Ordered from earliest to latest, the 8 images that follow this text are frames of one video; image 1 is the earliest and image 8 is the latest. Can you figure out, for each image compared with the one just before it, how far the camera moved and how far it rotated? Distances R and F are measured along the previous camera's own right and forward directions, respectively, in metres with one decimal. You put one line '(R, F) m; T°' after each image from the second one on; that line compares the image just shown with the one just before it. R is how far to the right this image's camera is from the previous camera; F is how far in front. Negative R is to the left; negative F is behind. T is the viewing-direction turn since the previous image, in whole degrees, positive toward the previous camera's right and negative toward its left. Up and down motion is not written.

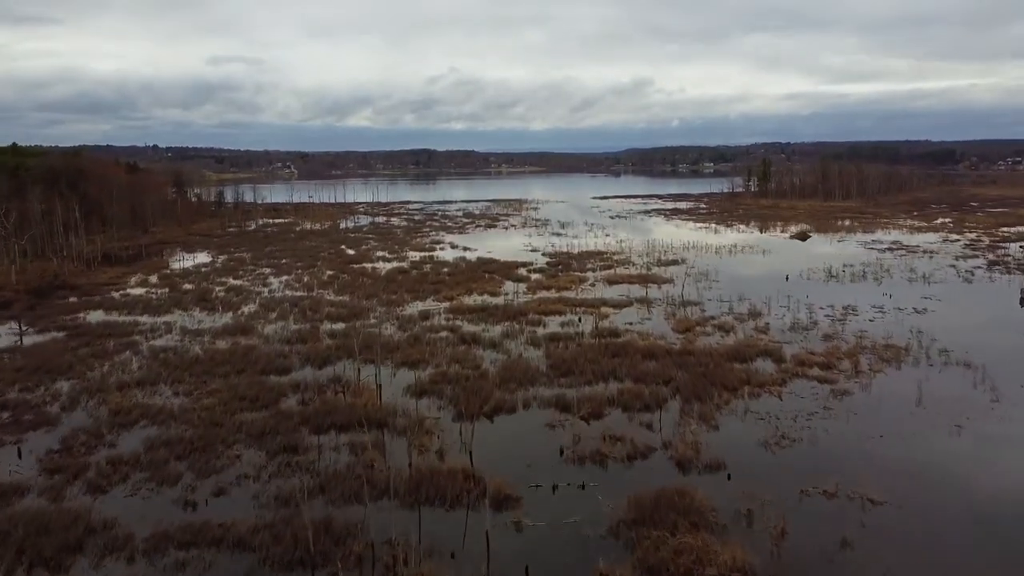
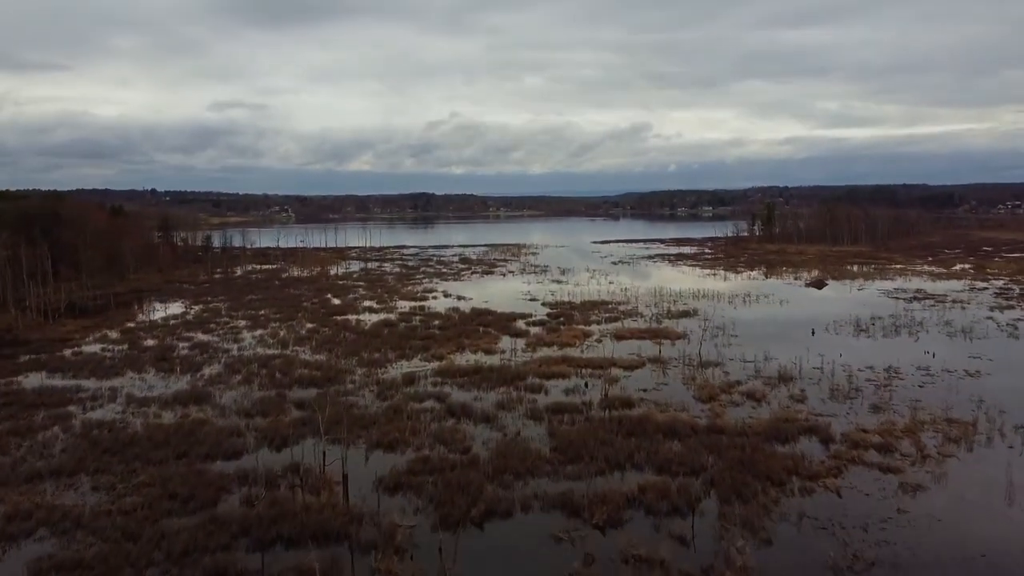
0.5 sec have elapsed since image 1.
(0.0, +1.7) m; 0°
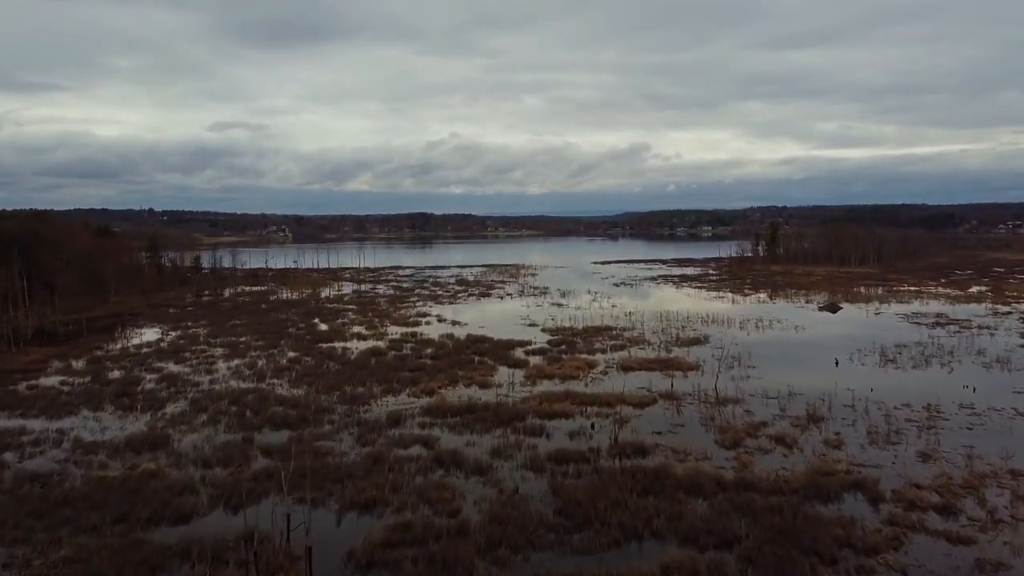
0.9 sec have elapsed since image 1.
(0.0, +1.3) m; 0°
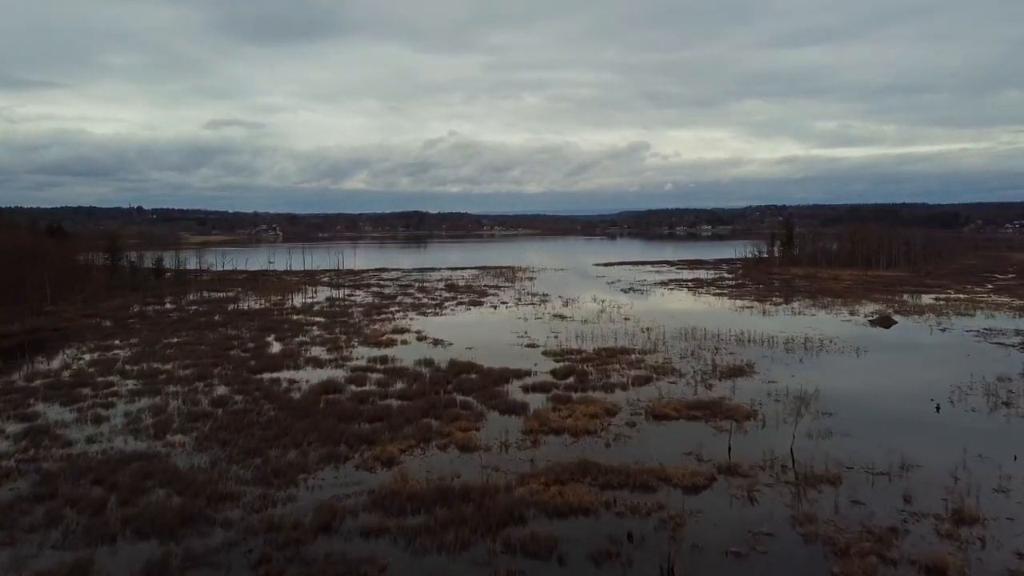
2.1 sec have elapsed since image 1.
(0.0, +3.9) m; 0°
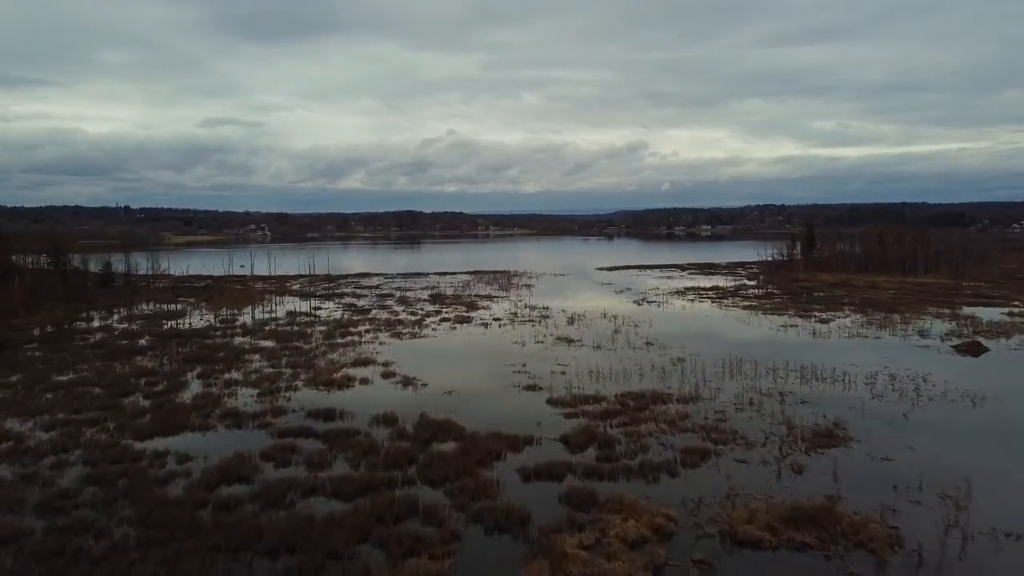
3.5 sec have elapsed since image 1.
(0.0, +4.4) m; 0°
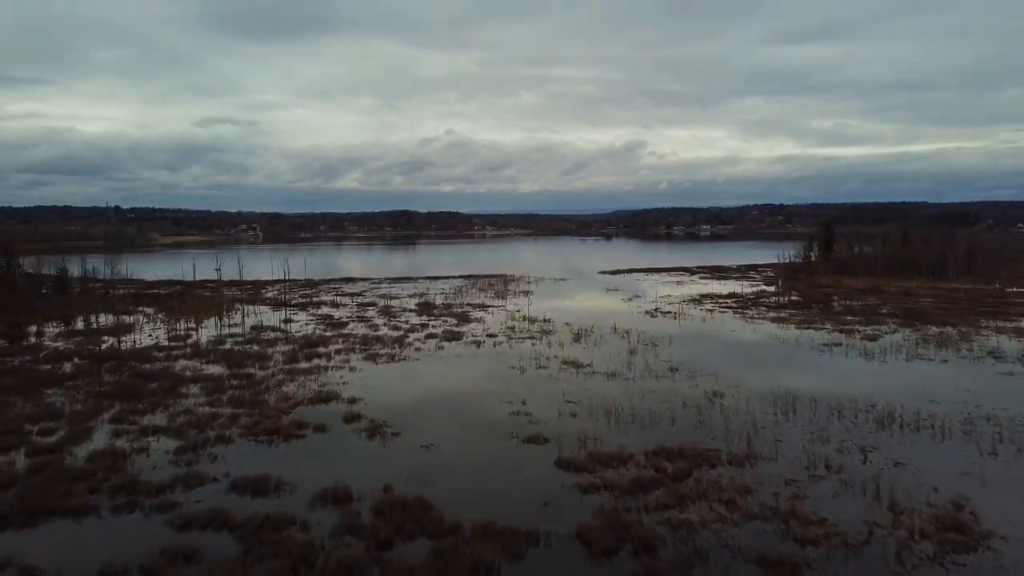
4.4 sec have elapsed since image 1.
(0.0, +3.1) m; 0°
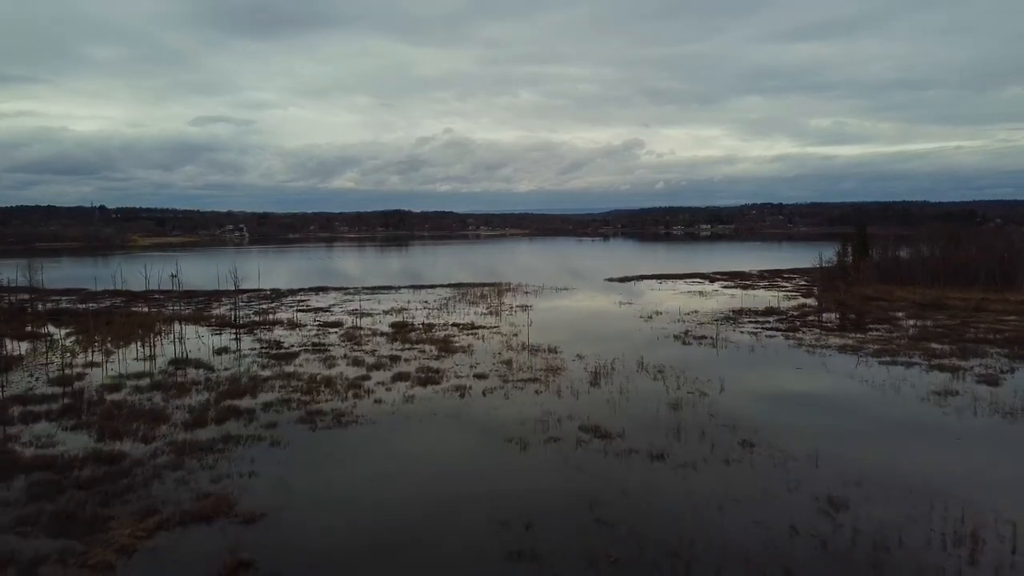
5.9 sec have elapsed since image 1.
(0.0, +4.8) m; 0°
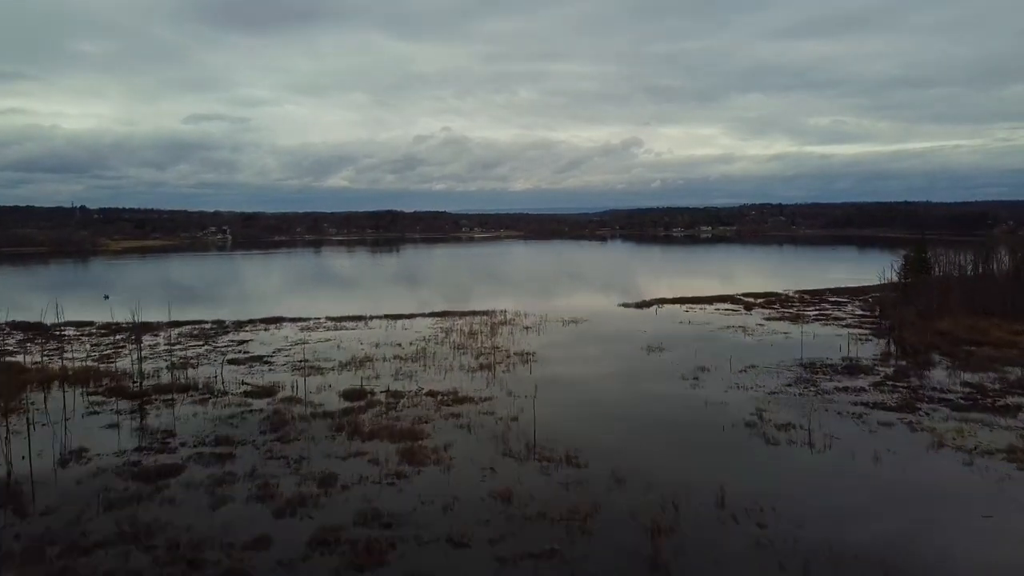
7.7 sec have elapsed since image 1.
(-0.1, +6.1) m; 0°
